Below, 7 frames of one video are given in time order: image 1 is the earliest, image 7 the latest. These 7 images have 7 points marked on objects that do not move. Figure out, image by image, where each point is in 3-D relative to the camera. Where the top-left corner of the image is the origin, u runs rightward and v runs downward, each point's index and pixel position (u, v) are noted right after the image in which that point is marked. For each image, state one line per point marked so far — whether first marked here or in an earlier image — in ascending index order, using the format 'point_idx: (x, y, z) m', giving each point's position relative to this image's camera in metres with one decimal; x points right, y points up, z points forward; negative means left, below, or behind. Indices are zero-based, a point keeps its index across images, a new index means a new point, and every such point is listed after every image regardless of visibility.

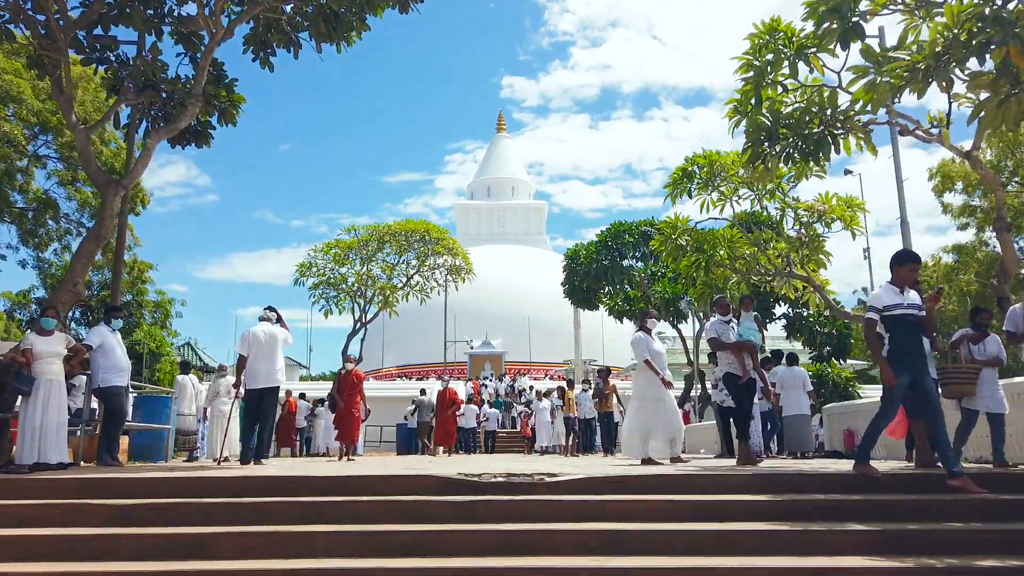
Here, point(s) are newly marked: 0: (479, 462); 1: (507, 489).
0: (-0.4, -2.1, +9.8) m
1: (0.0, -1.3, +5.5) m
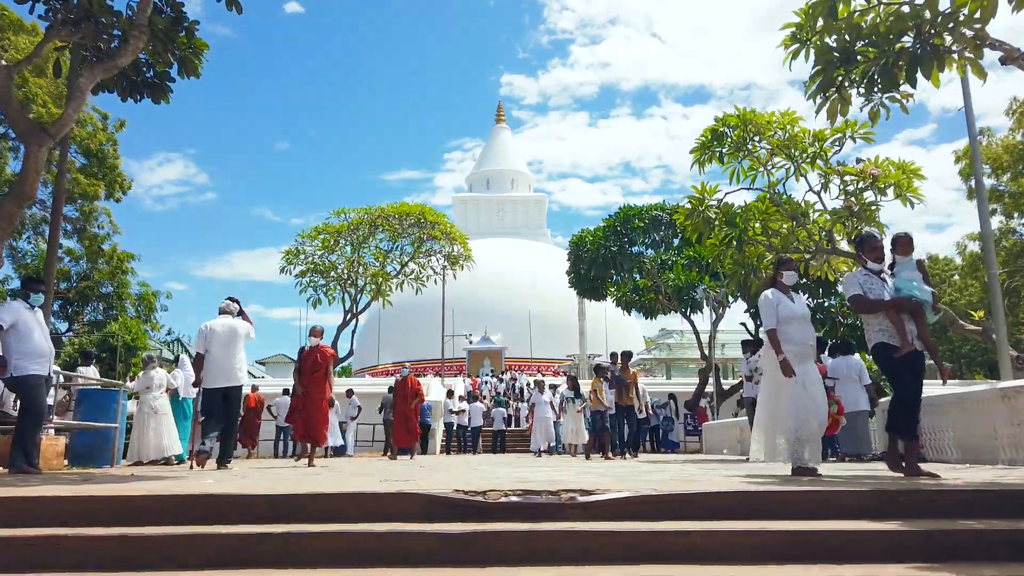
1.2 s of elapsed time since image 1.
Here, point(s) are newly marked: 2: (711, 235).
0: (-0.3, -1.8, +8.2) m
1: (0.0, -1.1, +3.9) m
2: (+3.0, +0.8, +12.4) m
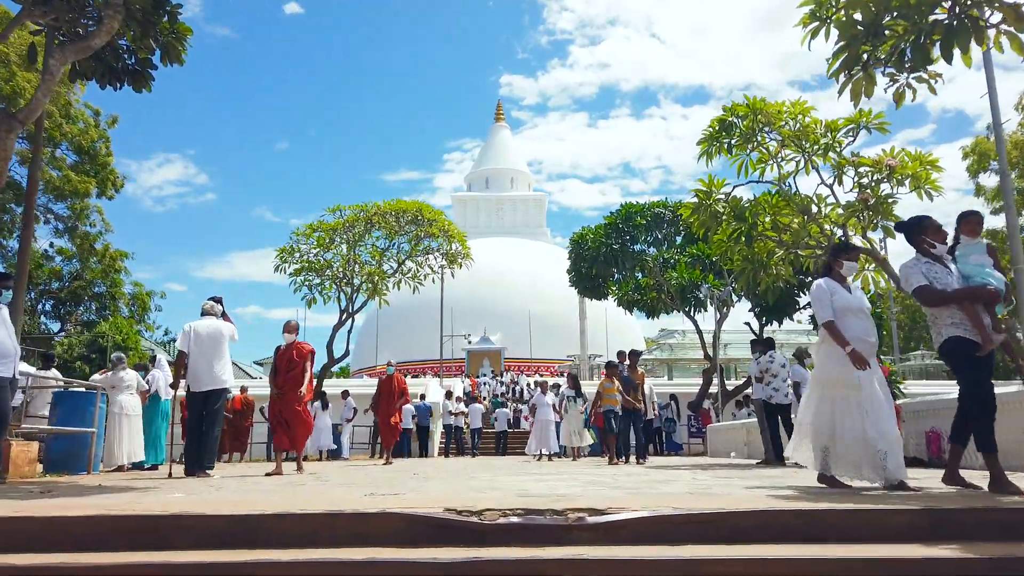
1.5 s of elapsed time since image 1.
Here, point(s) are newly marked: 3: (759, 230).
0: (-0.3, -1.7, +7.7) m
1: (0.0, -1.0, +3.4) m
2: (+3.0, +0.8, +12.0) m
3: (+3.4, +0.8, +11.5) m
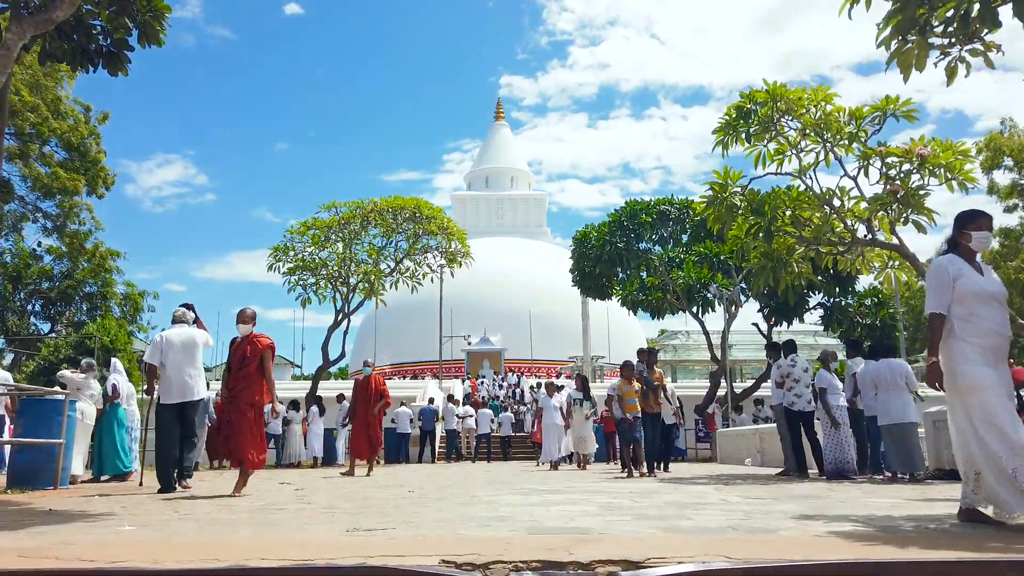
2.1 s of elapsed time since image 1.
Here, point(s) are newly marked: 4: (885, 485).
0: (-0.3, -1.7, +7.0) m
1: (+0.1, -1.0, +2.7) m
2: (+3.0, +0.9, +11.2) m
3: (+3.5, +0.8, +10.8) m
4: (+3.1, -1.7, +7.0) m
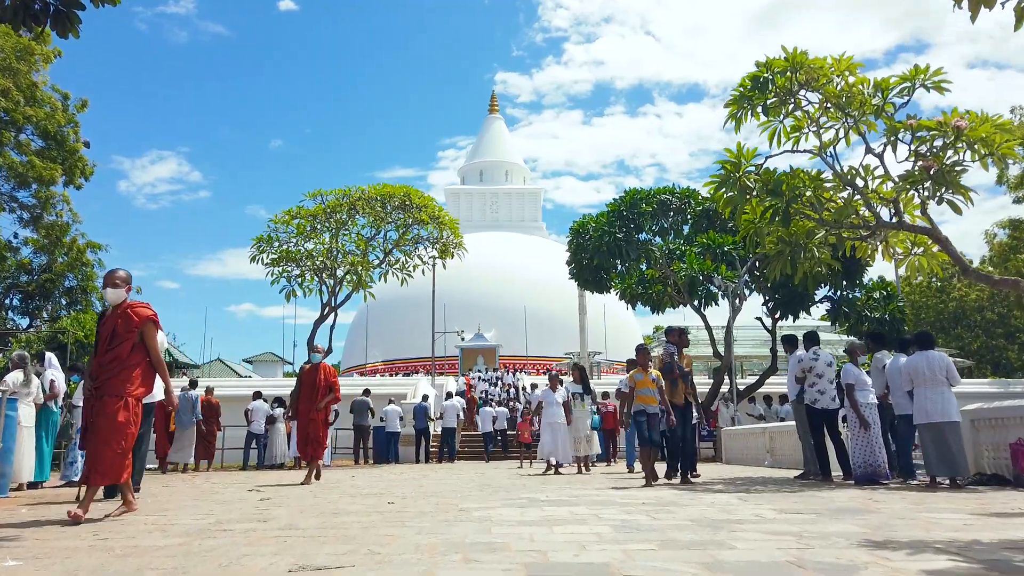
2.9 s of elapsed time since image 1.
0: (-0.3, -1.6, +6.1) m
1: (+0.1, -0.9, +1.8) m
2: (+2.9, +1.0, +10.4) m
3: (+3.4, +1.0, +9.9) m
4: (+3.1, -1.5, +6.1) m
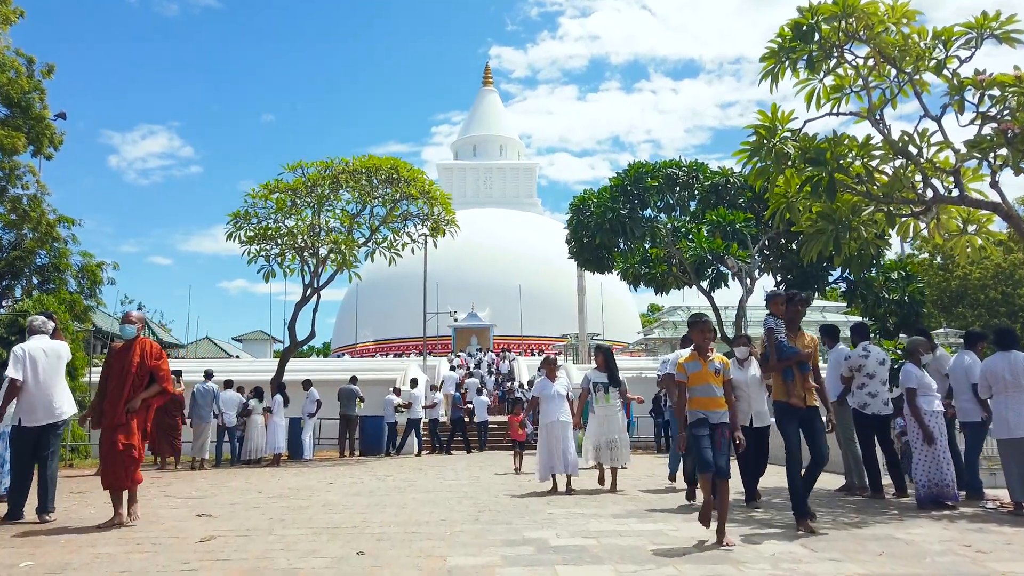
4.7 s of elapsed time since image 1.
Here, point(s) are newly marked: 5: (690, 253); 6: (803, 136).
0: (-0.3, -1.5, +4.8) m
1: (+0.1, -0.9, +0.5) m
2: (+2.9, +1.2, +9.0) m
3: (+3.4, +1.1, +8.5) m
4: (+3.1, -1.5, +4.8) m
5: (+4.1, +0.8, +19.2) m
6: (+3.0, +1.6, +8.7) m
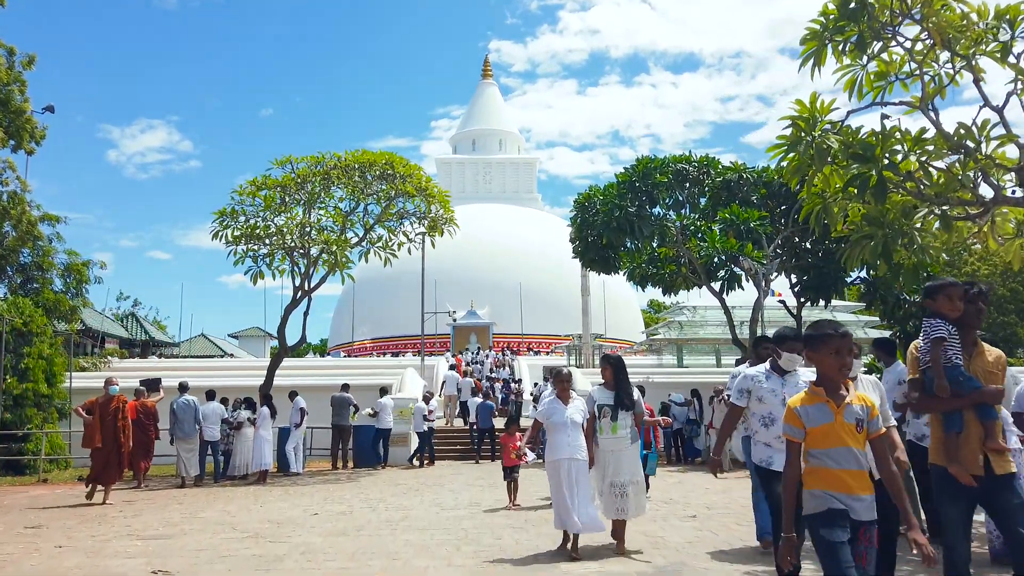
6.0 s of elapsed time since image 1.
0: (-0.3, -1.6, +3.8) m
1: (+0.2, -1.1, -0.5) m
2: (+3.0, +1.1, +8.0) m
3: (+3.4, +1.0, +7.5) m
4: (+3.2, -1.6, +3.9) m
5: (+4.2, +0.8, +18.2) m
6: (+3.1, +1.5, +7.7) m
